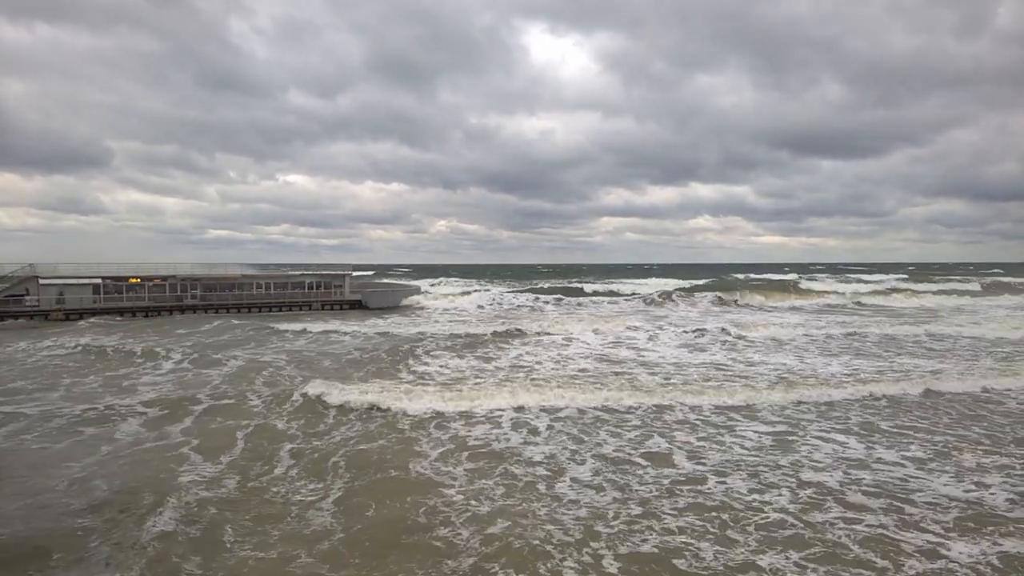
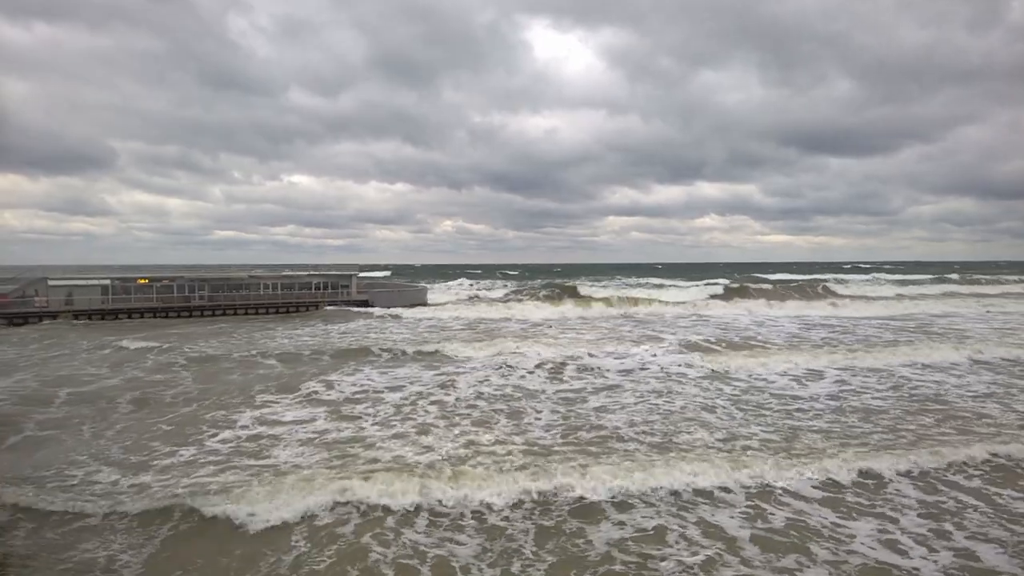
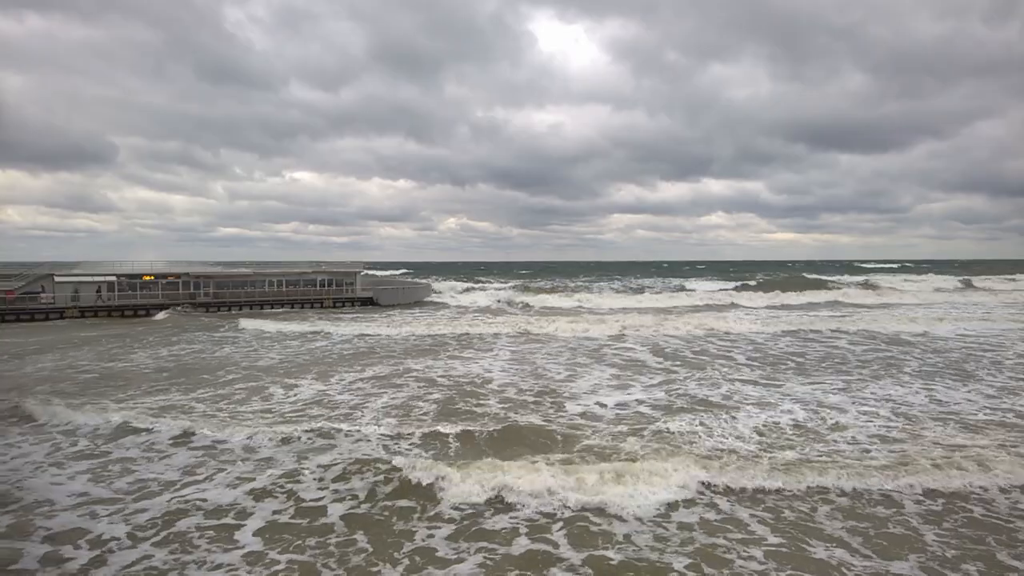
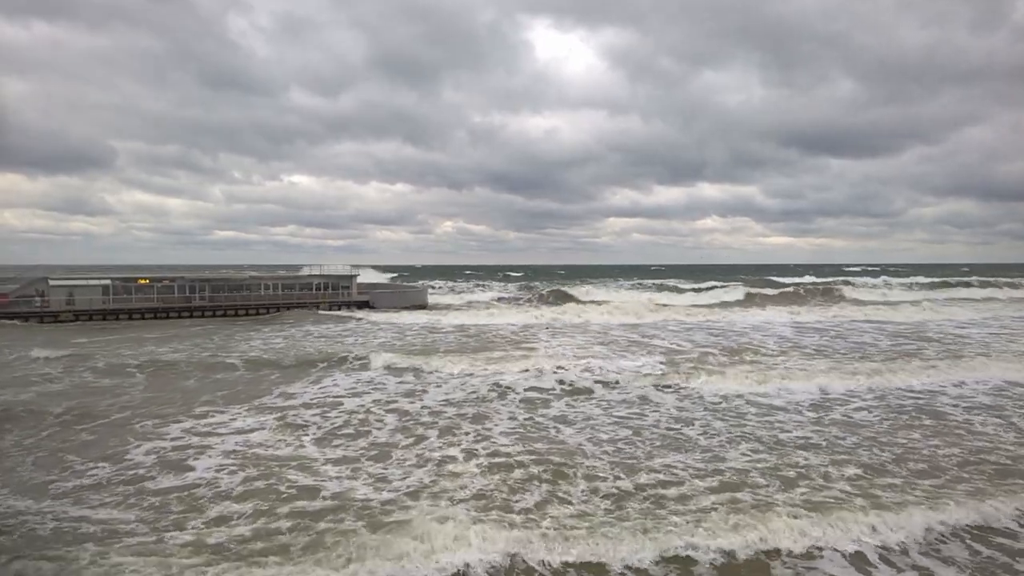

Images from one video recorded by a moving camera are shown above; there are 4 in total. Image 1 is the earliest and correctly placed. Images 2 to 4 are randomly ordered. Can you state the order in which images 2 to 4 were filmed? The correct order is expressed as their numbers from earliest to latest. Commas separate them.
2, 4, 3
